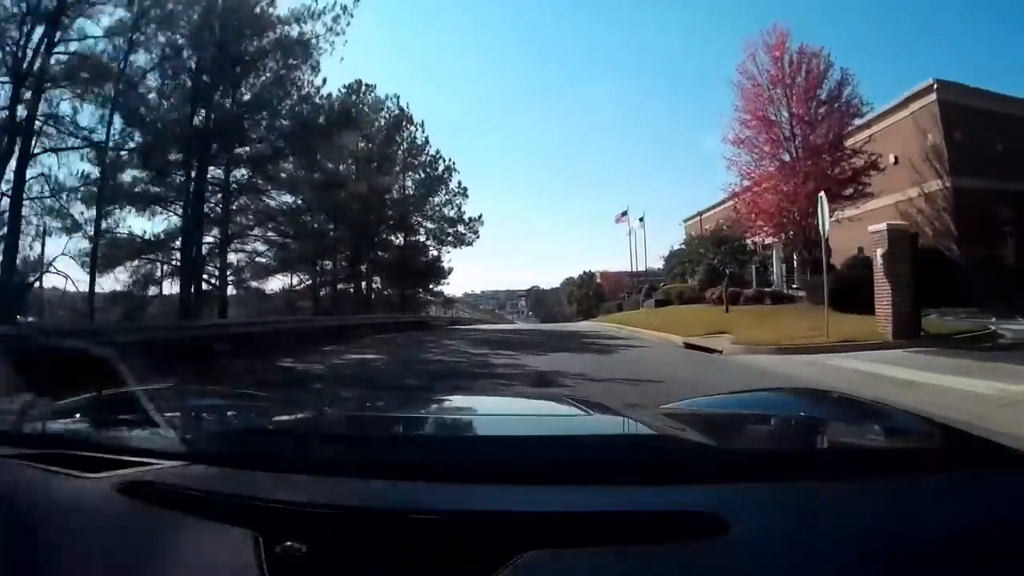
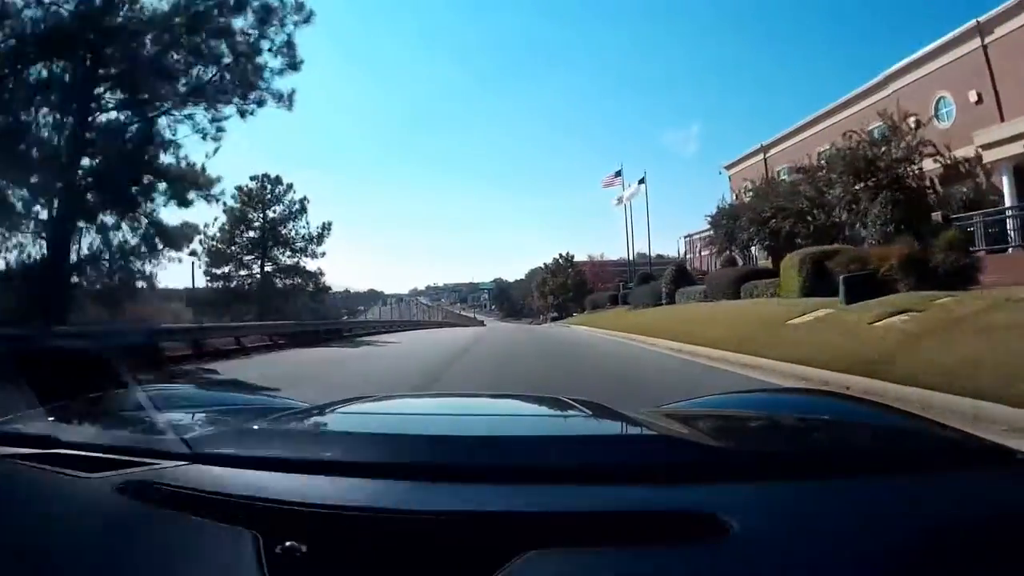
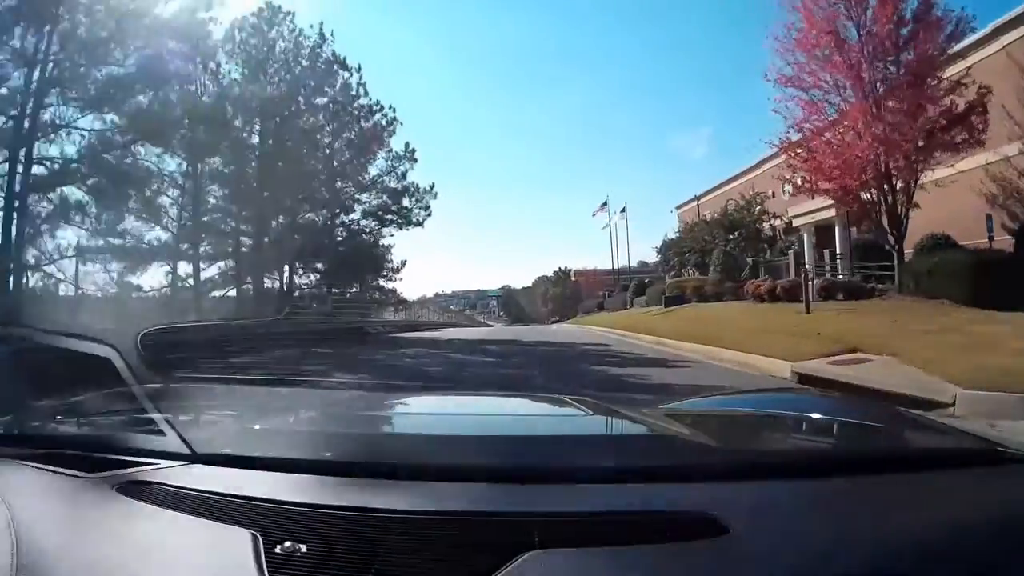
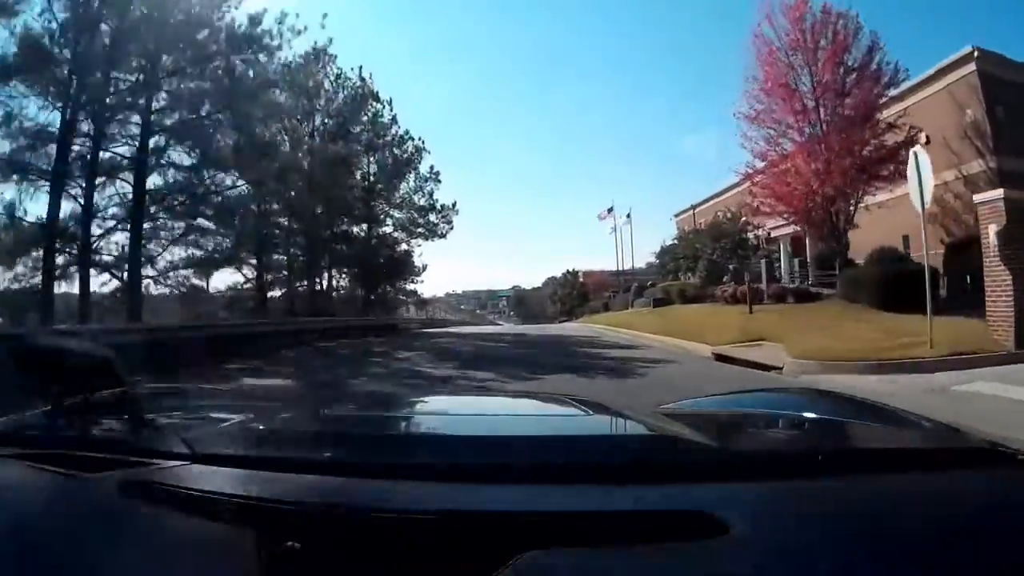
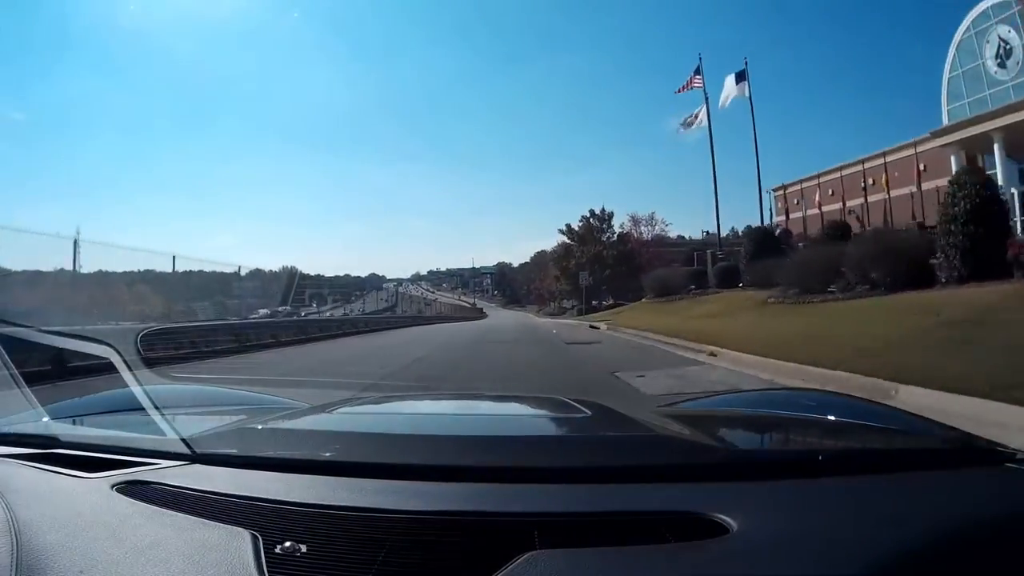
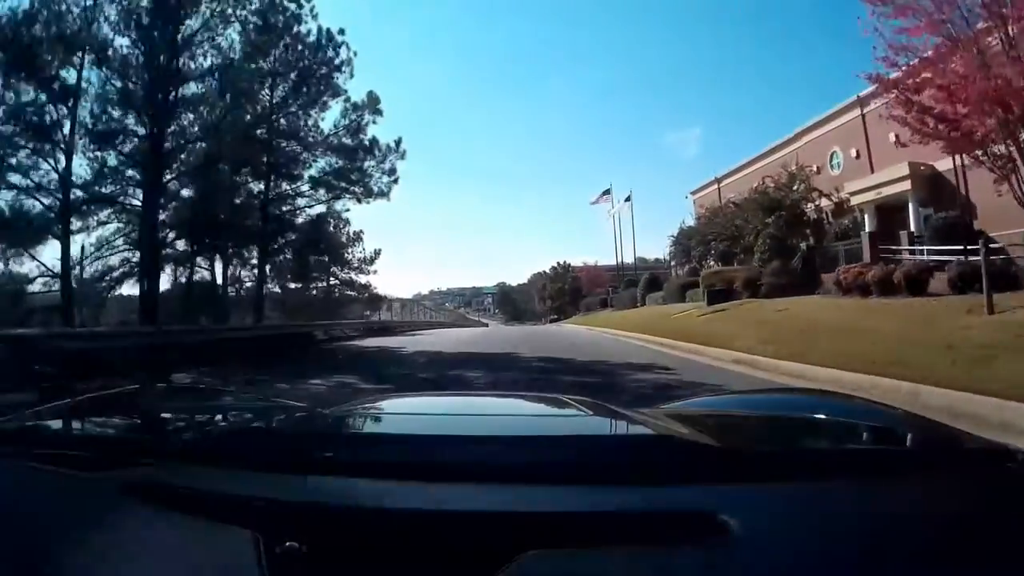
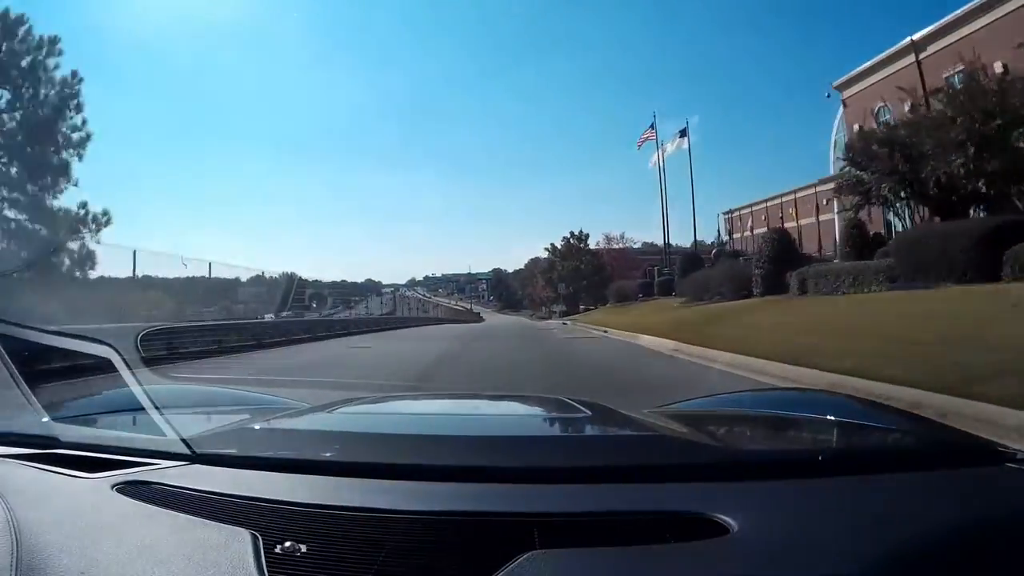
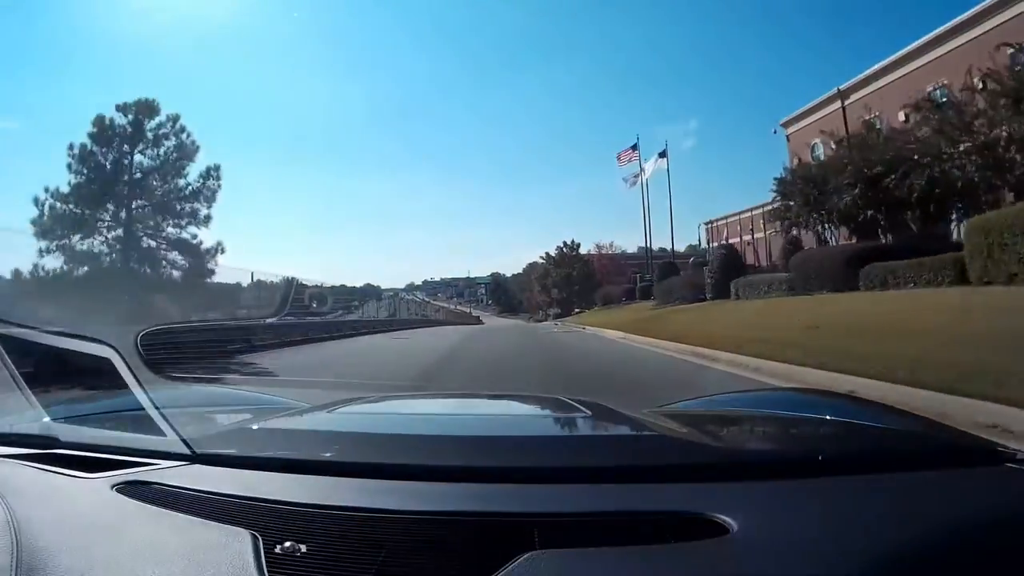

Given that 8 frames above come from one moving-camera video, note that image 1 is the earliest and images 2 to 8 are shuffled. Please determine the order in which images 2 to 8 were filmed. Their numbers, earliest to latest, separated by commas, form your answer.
4, 3, 6, 2, 8, 7, 5
